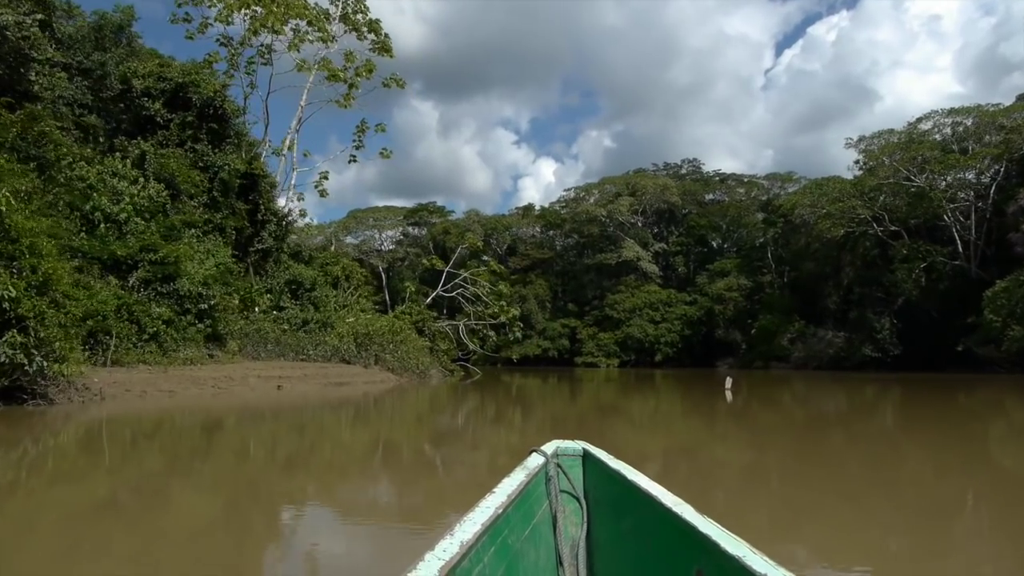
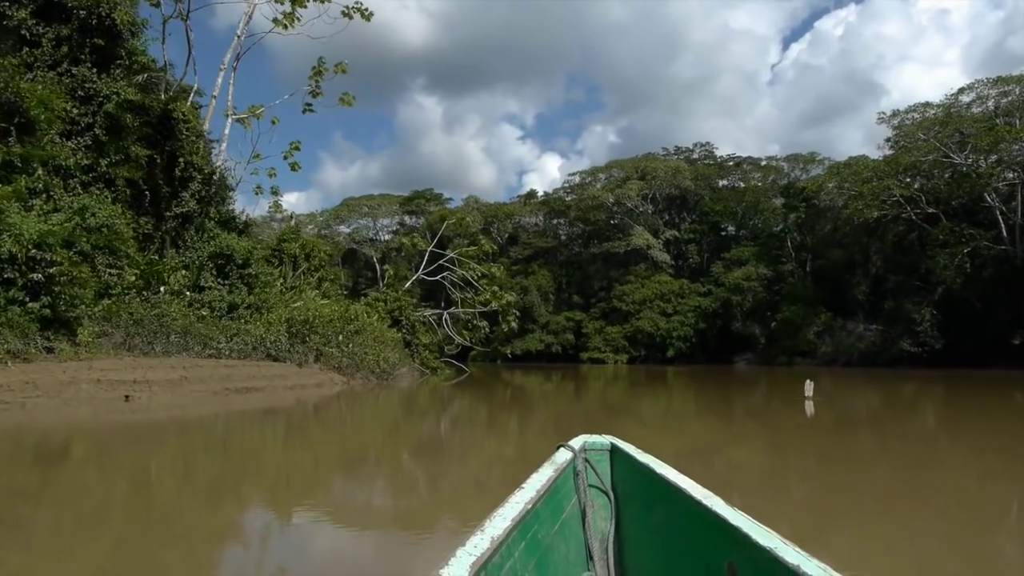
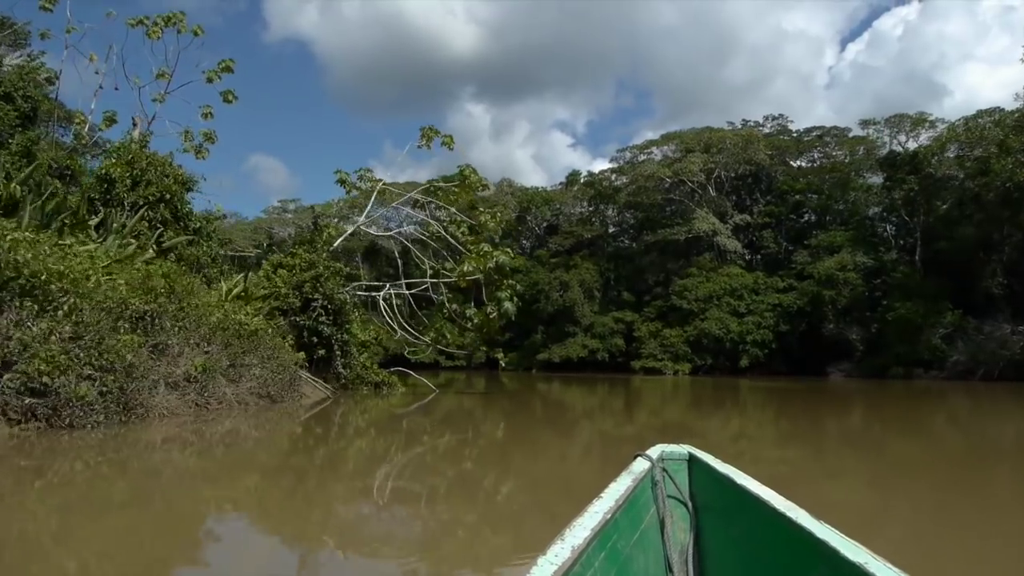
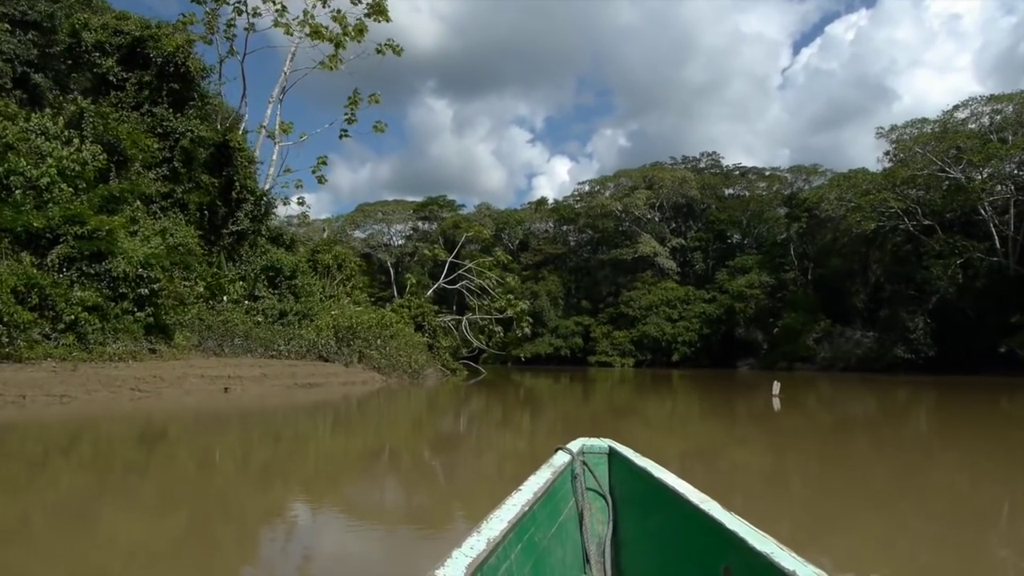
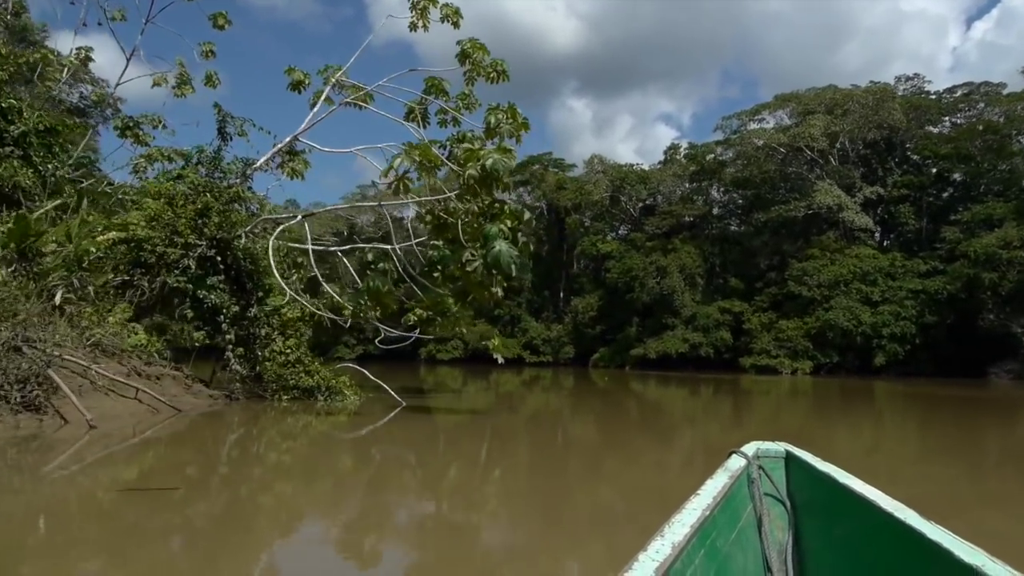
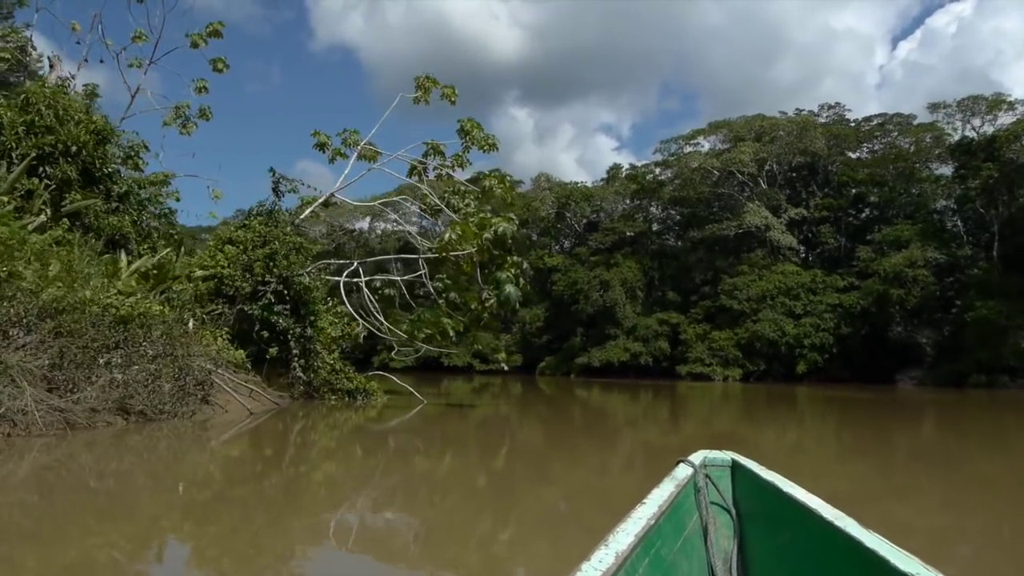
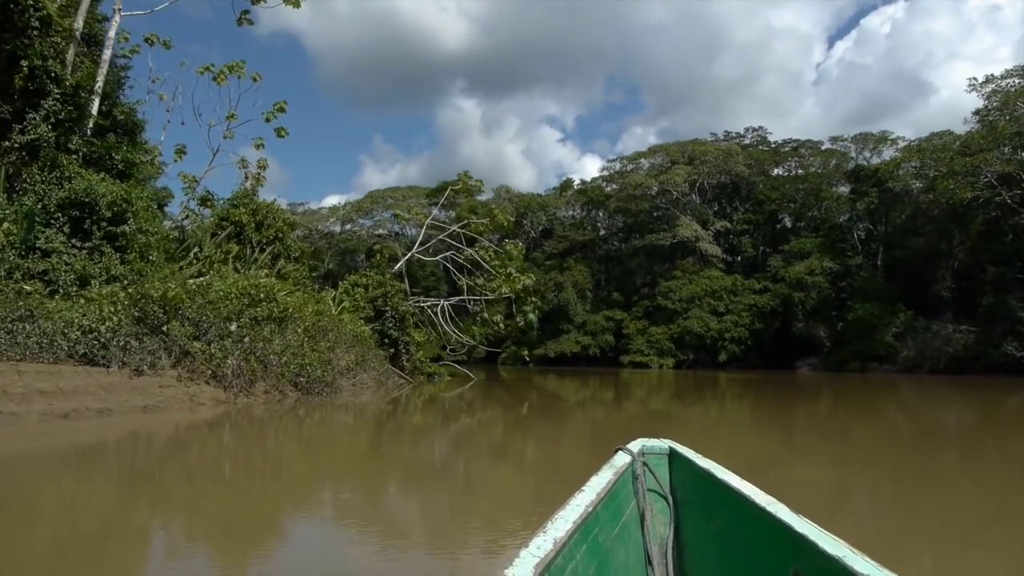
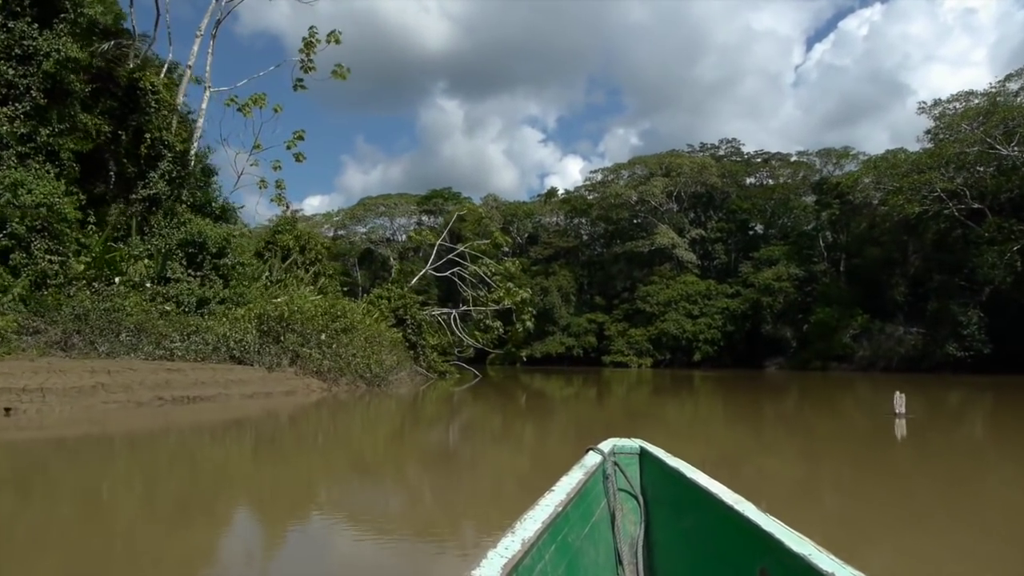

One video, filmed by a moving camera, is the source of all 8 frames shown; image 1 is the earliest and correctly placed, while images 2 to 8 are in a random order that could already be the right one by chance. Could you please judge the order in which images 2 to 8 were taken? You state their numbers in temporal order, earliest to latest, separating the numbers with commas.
4, 2, 8, 7, 3, 6, 5
